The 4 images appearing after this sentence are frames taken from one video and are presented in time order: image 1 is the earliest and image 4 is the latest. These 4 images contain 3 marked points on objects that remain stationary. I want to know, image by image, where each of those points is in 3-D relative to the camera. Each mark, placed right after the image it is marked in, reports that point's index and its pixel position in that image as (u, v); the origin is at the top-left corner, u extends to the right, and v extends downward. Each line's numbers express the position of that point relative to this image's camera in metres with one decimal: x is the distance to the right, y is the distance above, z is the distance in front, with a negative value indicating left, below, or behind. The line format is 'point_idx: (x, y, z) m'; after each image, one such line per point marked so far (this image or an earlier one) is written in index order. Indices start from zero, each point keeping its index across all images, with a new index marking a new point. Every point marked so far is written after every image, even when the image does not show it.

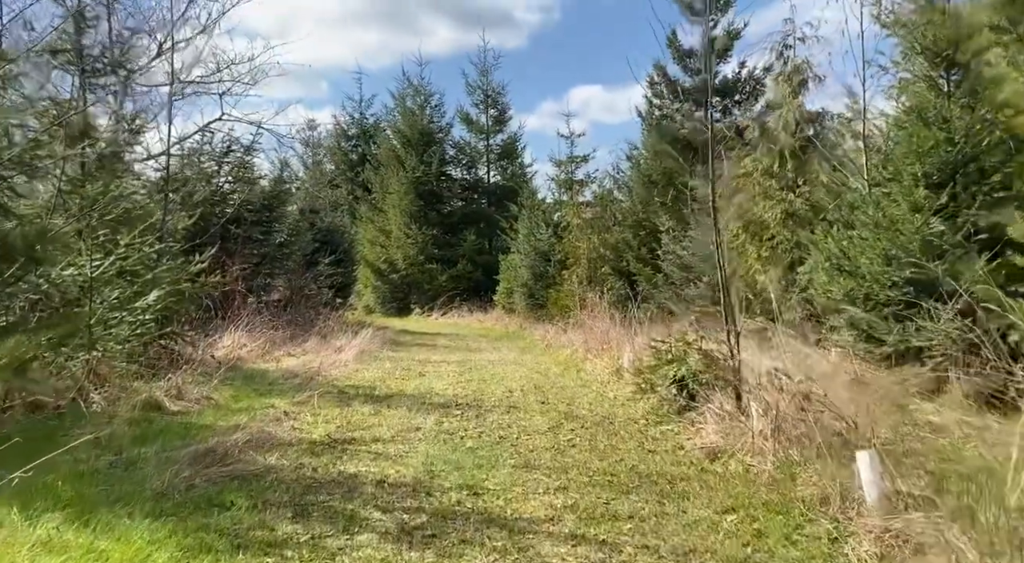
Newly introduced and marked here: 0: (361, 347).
0: (-2.3, -1.0, +12.6) m
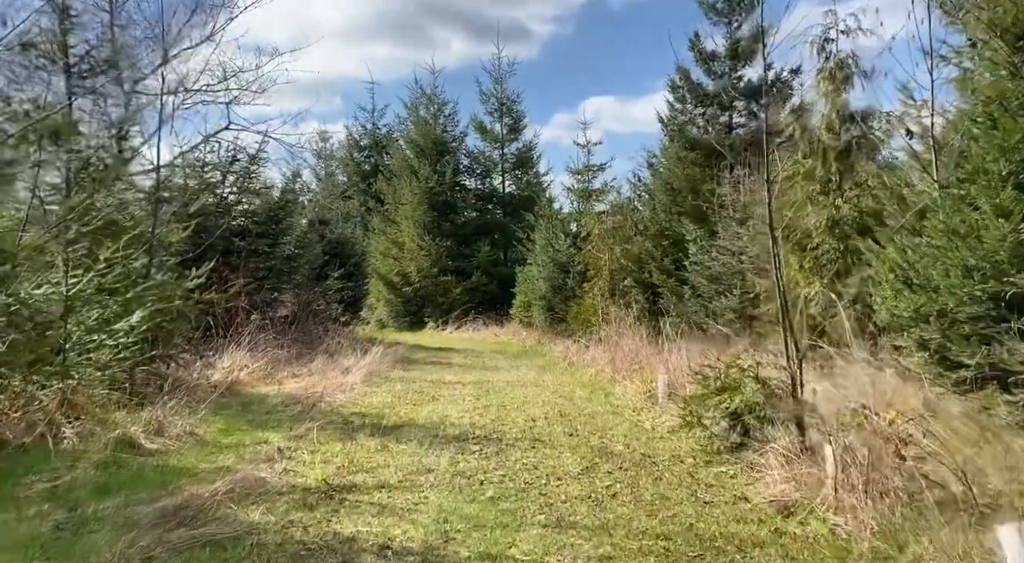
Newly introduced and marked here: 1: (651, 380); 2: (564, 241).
0: (-2.0, -1.2, +11.8) m
1: (+1.5, -1.1, +8.8) m
2: (+1.2, +1.0, +19.3) m
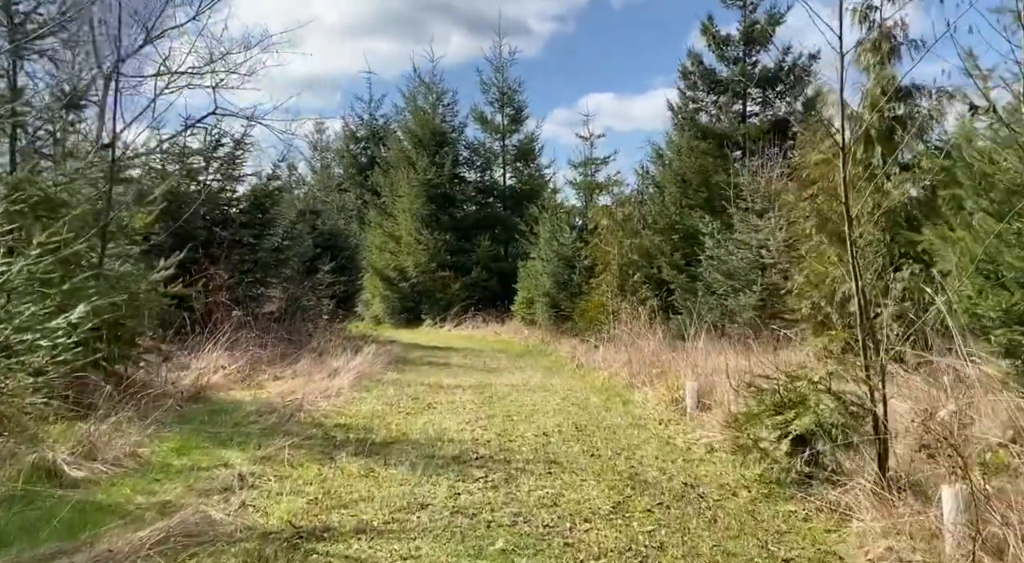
0: (-2.0, -1.1, +10.7) m
1: (+1.5, -1.0, +7.7) m
2: (+1.3, +1.1, +18.2) m
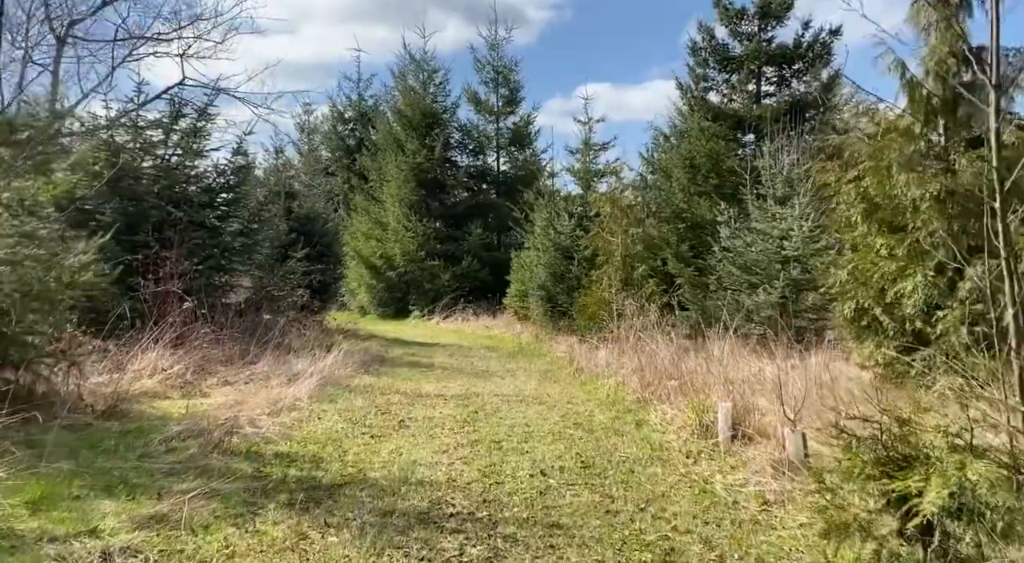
0: (-2.1, -1.0, +9.2) m
1: (+1.4, -1.0, +6.3) m
2: (+1.1, +1.2, +16.8) m
